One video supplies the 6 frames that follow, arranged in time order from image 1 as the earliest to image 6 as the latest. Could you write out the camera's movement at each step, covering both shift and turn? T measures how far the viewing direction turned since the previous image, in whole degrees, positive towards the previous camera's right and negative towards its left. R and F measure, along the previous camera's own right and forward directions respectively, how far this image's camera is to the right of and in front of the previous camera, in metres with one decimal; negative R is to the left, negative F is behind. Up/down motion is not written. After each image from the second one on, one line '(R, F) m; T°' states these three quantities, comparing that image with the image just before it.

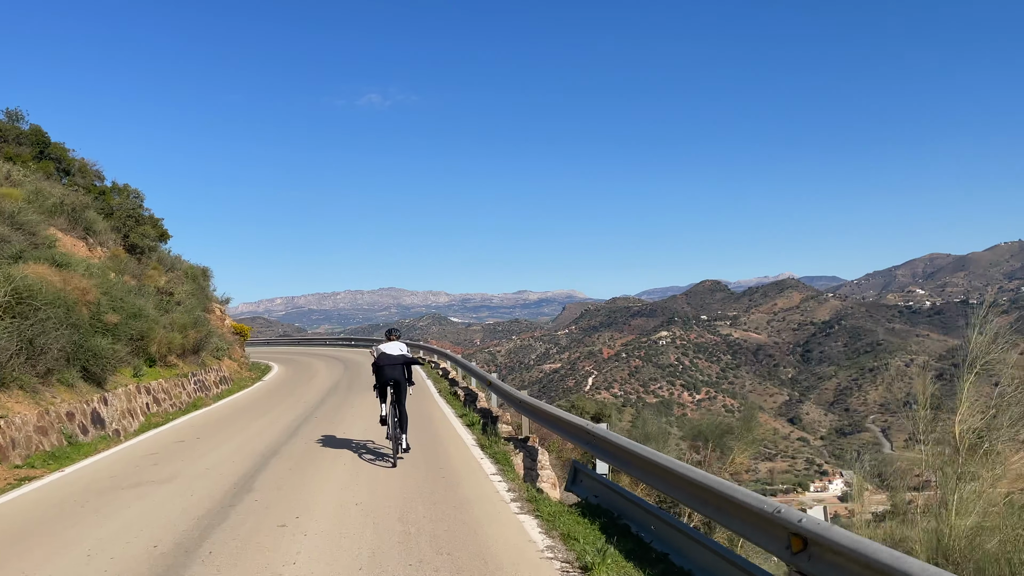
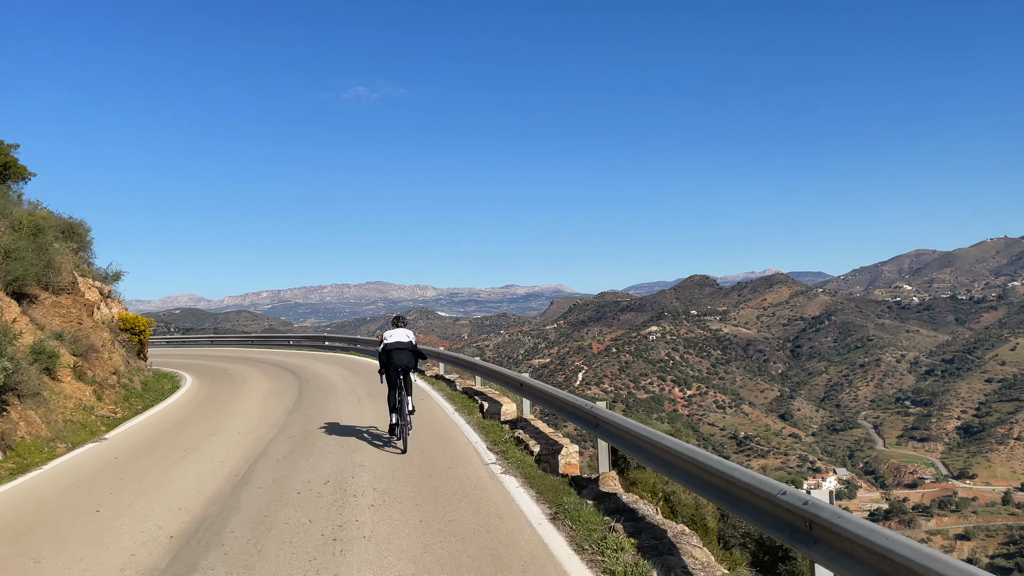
(-0.2, +1.4) m; +1°
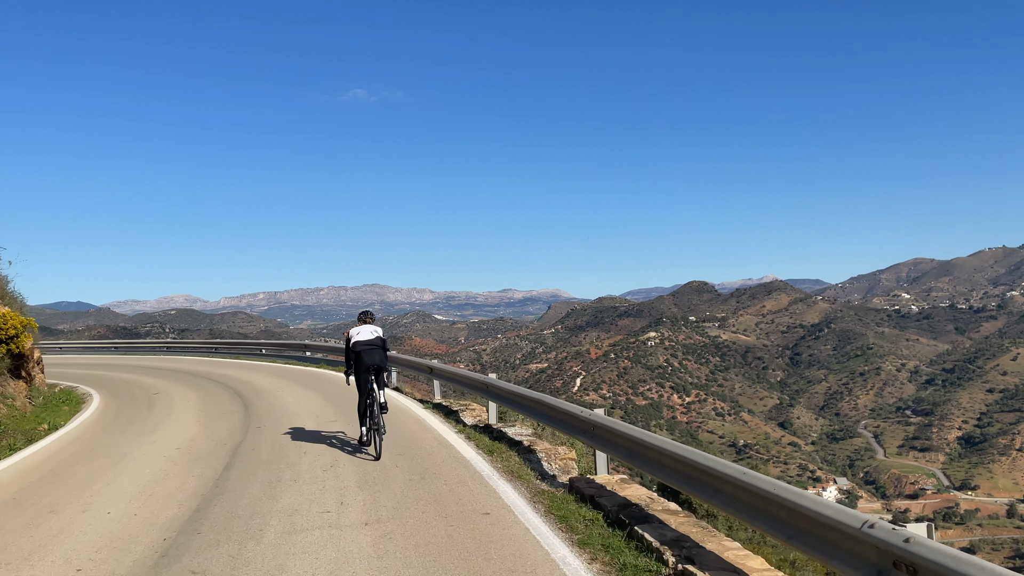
(-0.1, +0.6) m; 0°
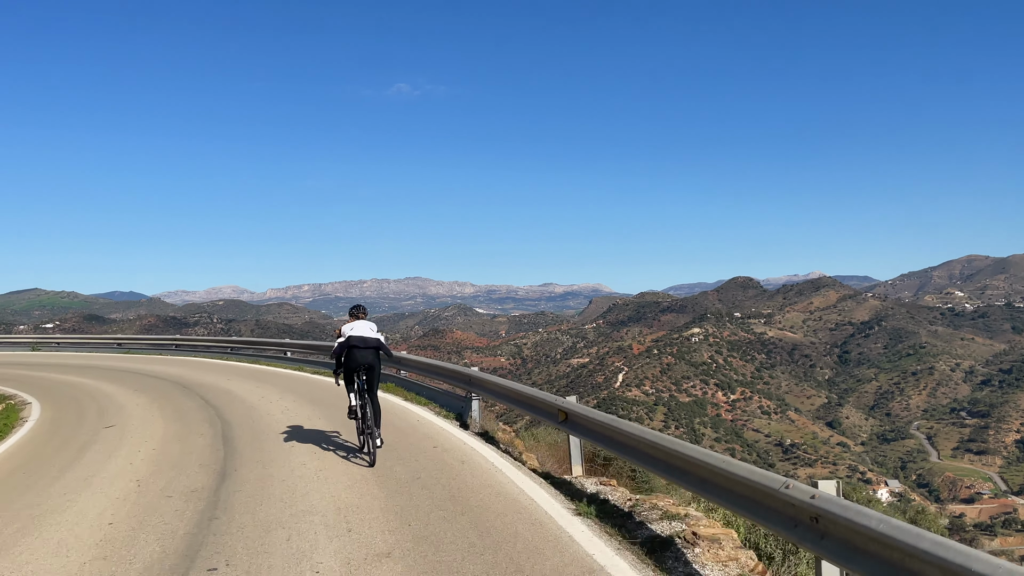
(-0.7, -0.6) m; -3°
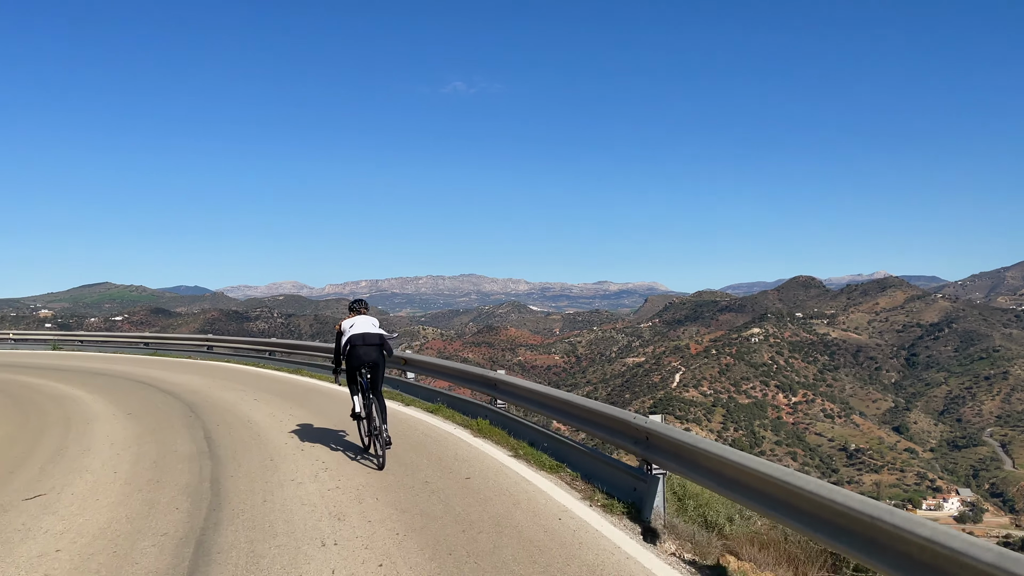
(-0.8, -1.2) m; -4°
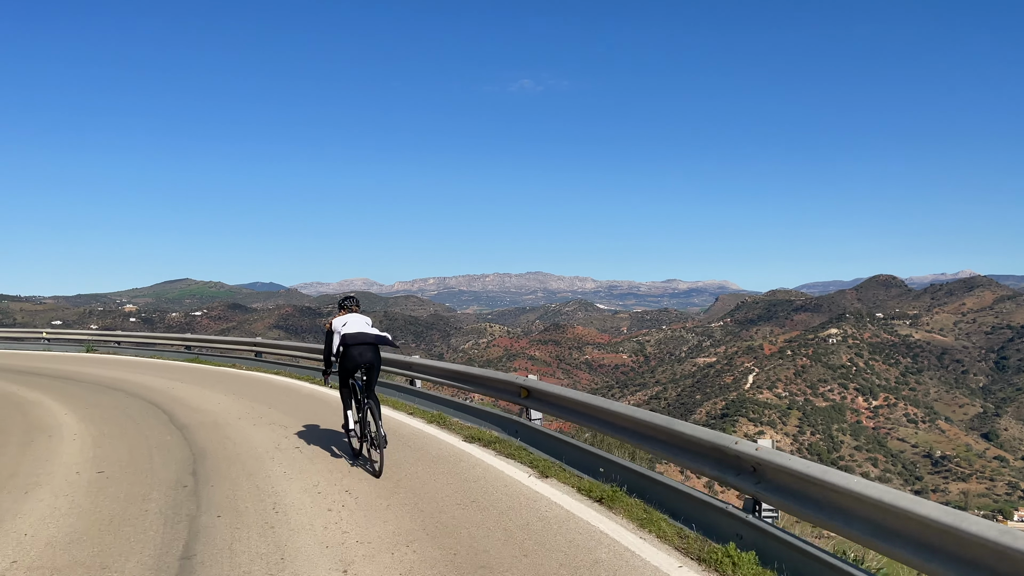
(-1.0, -2.0) m; -6°
